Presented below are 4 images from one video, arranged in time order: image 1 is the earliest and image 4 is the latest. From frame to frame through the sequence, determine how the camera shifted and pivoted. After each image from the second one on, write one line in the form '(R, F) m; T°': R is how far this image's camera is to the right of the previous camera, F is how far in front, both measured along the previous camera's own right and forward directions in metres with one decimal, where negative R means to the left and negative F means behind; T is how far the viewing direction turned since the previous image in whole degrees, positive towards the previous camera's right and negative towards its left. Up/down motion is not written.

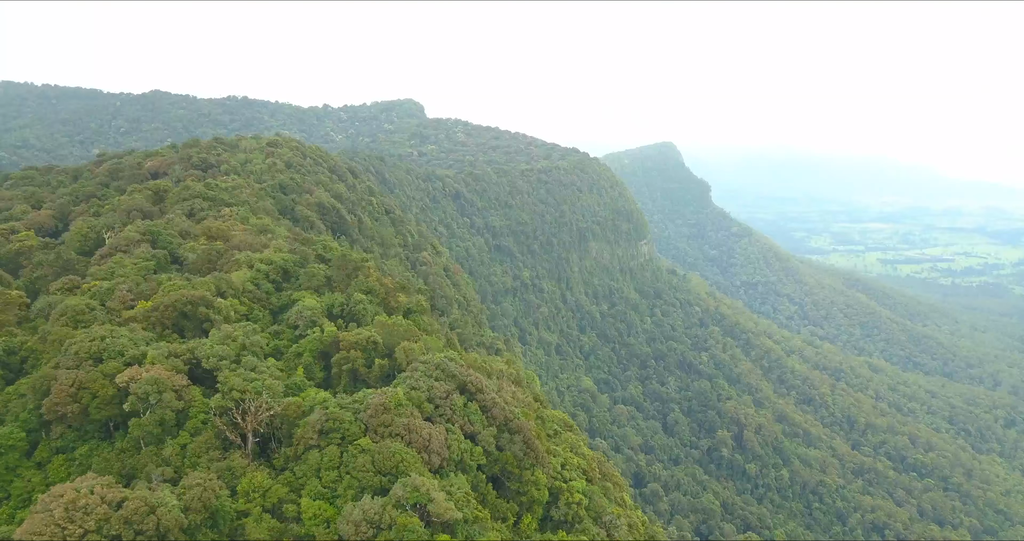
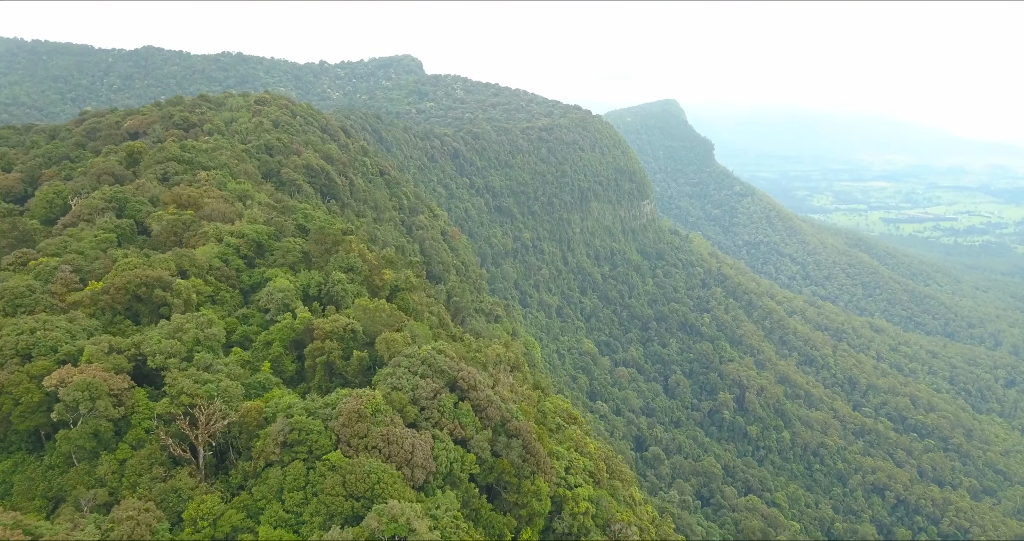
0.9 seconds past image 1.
(0.0, +1.0) m; 0°
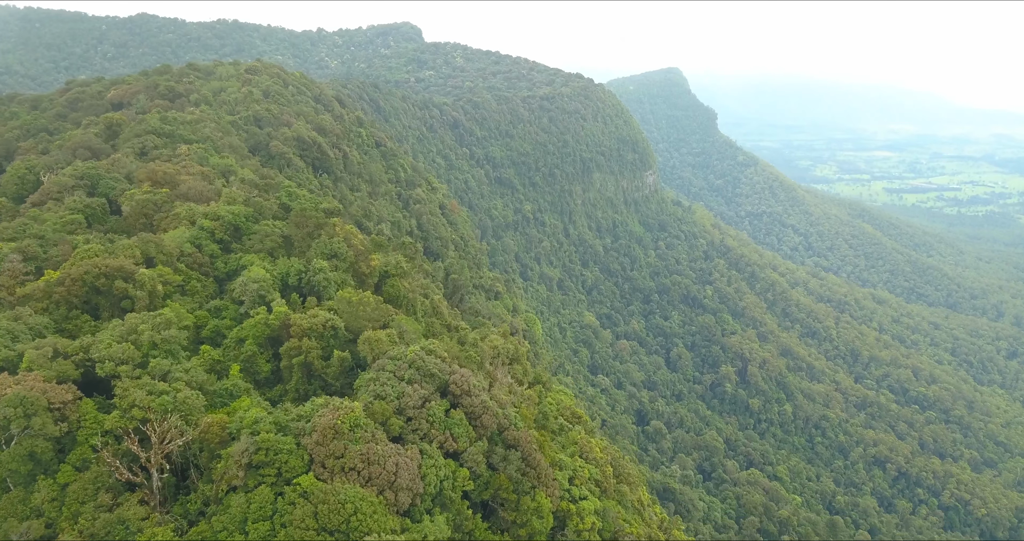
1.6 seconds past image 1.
(0.0, +0.7) m; 0°
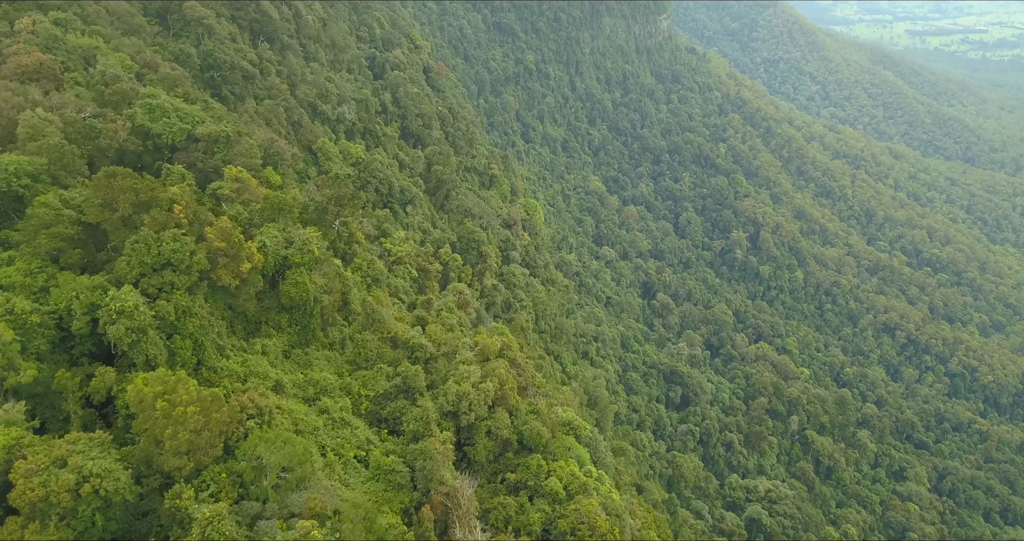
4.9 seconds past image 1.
(+0.1, +3.6) m; 0°
